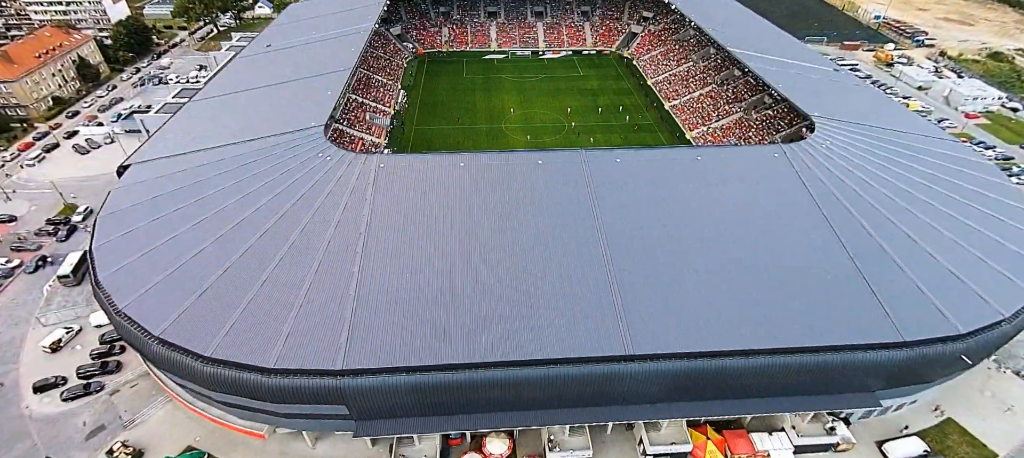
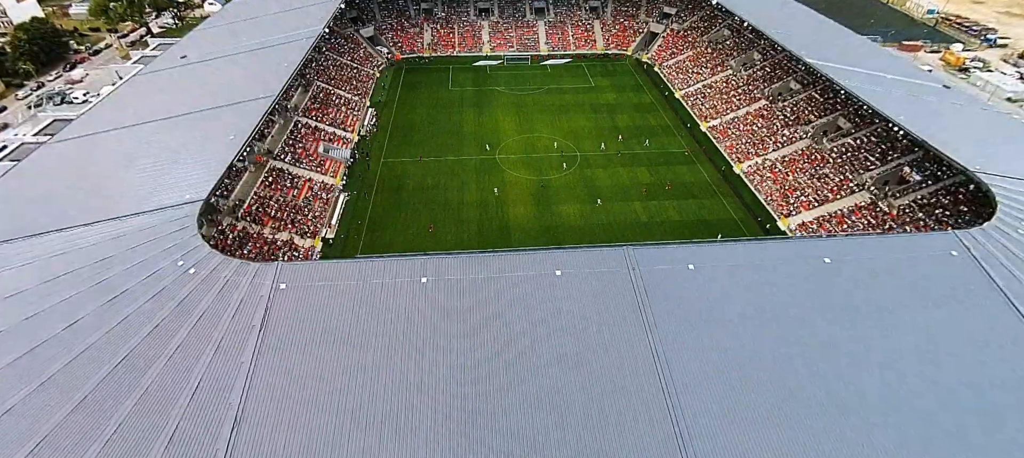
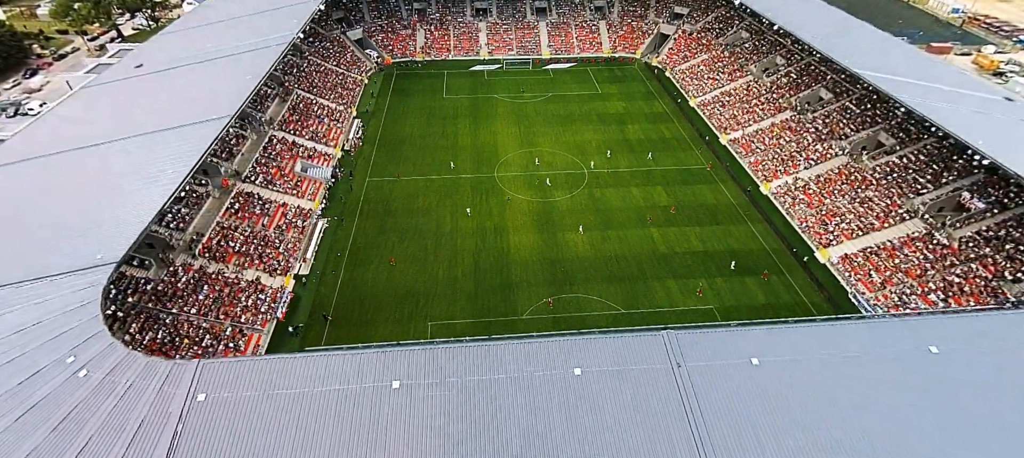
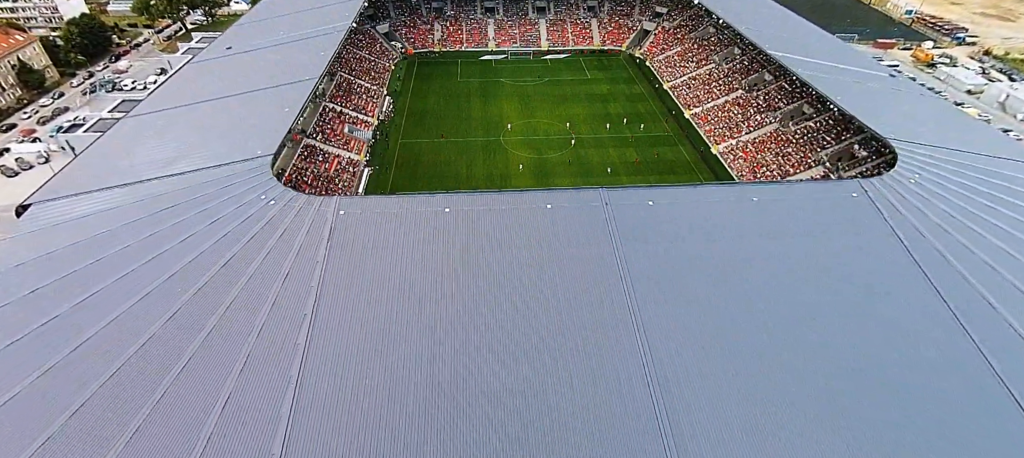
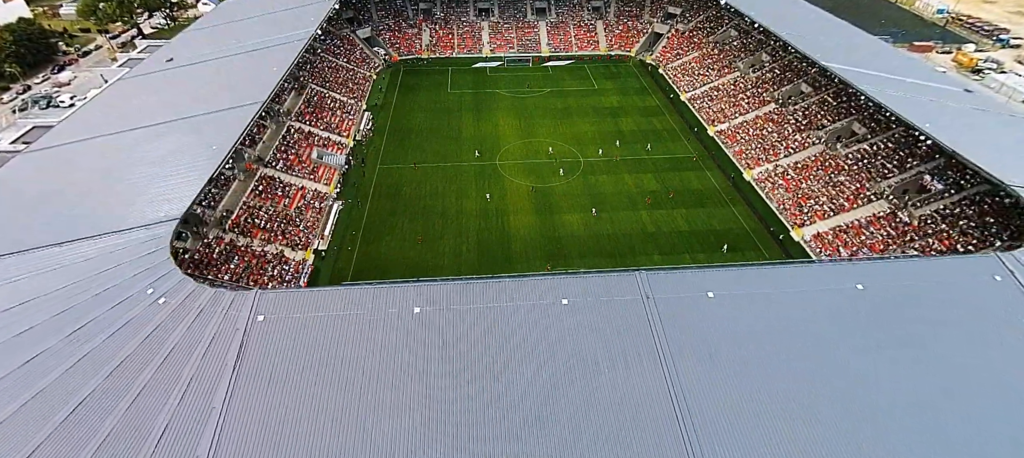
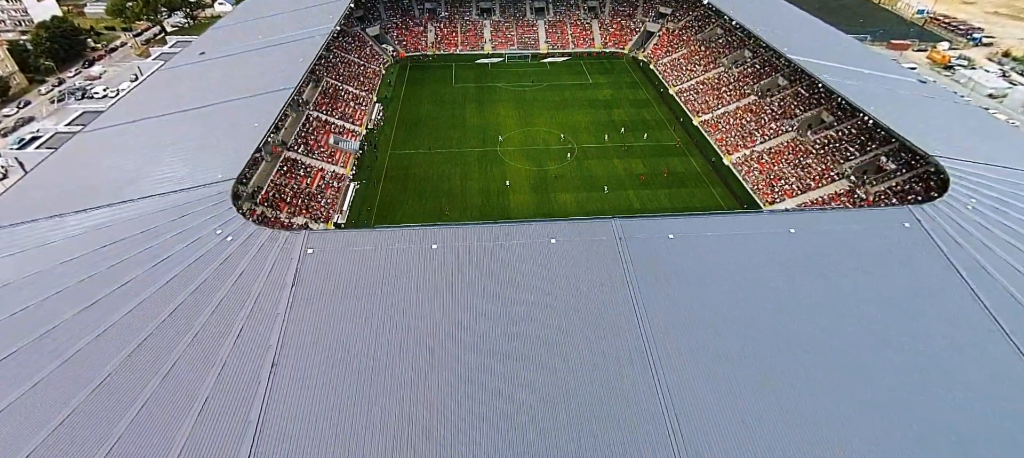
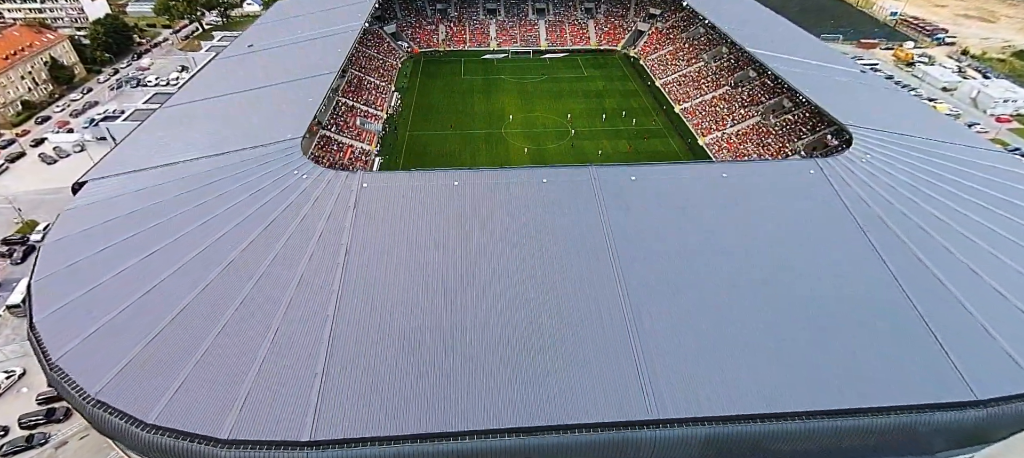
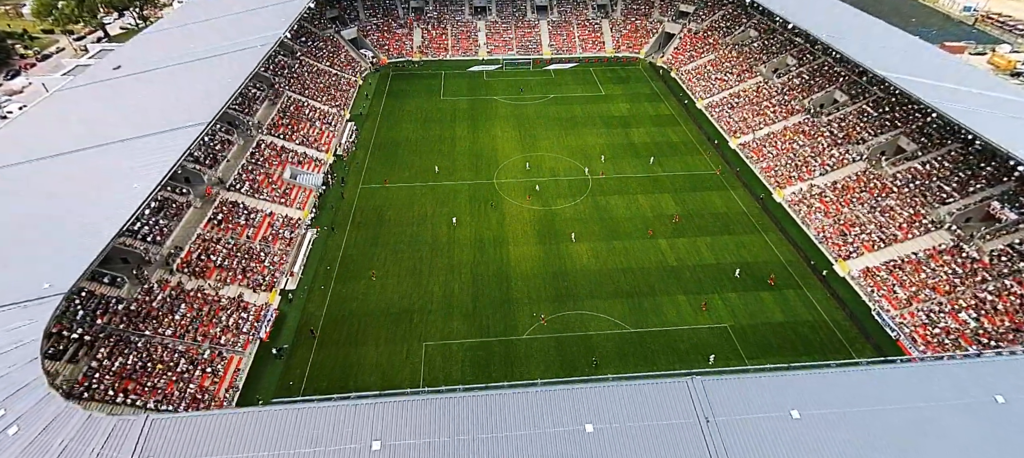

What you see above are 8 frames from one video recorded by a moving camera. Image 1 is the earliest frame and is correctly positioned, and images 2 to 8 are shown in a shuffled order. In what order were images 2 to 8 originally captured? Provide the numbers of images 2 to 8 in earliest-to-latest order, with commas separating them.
7, 4, 6, 2, 5, 3, 8
